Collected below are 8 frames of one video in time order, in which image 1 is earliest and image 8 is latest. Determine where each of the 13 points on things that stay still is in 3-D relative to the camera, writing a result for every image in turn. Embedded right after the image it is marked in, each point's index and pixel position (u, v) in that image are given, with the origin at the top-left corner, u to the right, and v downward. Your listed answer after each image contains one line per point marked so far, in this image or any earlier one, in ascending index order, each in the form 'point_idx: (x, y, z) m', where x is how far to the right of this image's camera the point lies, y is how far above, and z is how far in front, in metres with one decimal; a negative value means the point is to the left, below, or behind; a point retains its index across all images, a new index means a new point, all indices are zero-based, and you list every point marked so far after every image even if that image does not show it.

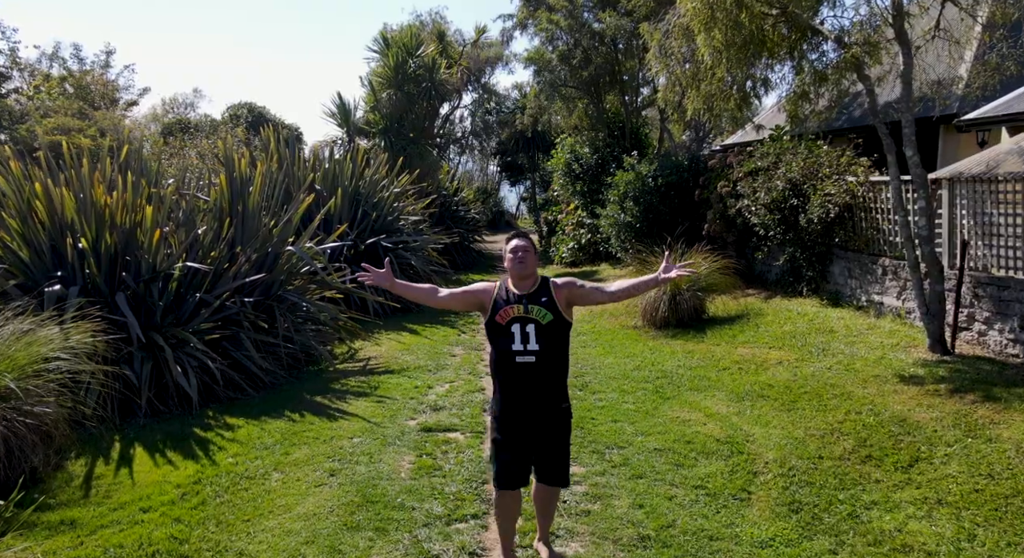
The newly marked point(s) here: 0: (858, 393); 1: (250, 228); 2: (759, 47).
0: (+2.7, -0.9, +6.3) m
1: (-2.8, +0.6, +8.5) m
2: (+2.4, +2.3, +7.7) m
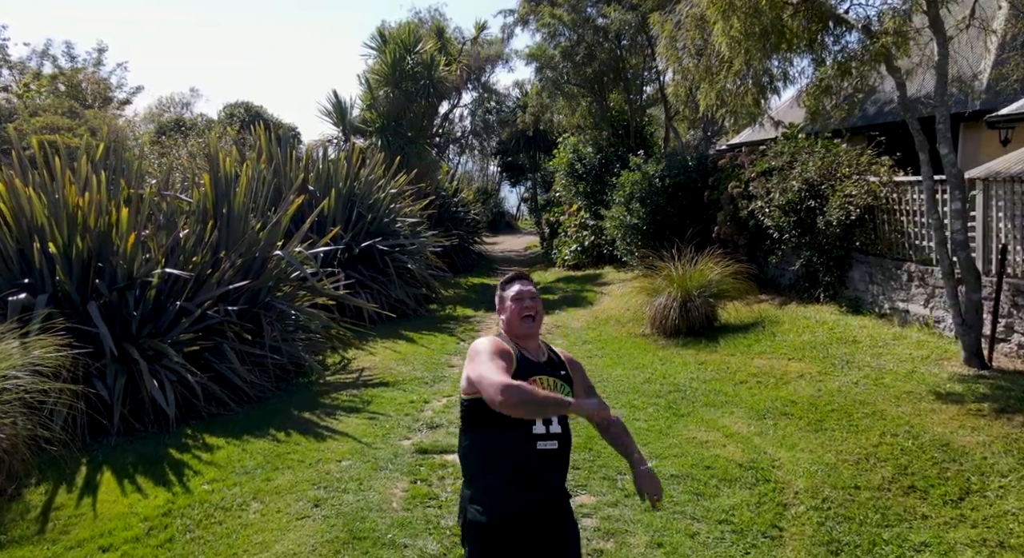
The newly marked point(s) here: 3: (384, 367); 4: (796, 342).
0: (+2.8, -1.0, +5.7) m
1: (-2.8, +0.5, +8.0) m
2: (+2.5, +2.2, +7.2) m
3: (-1.4, -1.0, +8.7) m
4: (+2.9, -0.7, +8.2) m
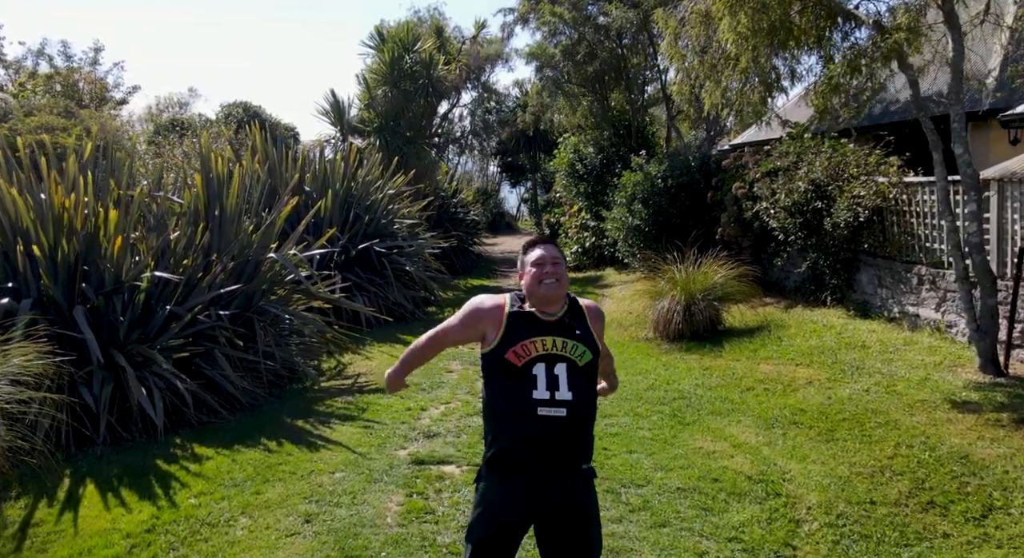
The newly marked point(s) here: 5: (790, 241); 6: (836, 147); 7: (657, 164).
0: (+2.8, -1.0, +5.5) m
1: (-2.8, +0.5, +7.8) m
2: (+2.5, +2.2, +7.0) m
3: (-1.4, -1.0, +8.4) m
4: (+2.9, -0.7, +8.0) m
5: (+3.5, +0.5, +10.0) m
6: (+3.9, +1.6, +9.4) m
7: (+2.3, +1.9, +12.8) m
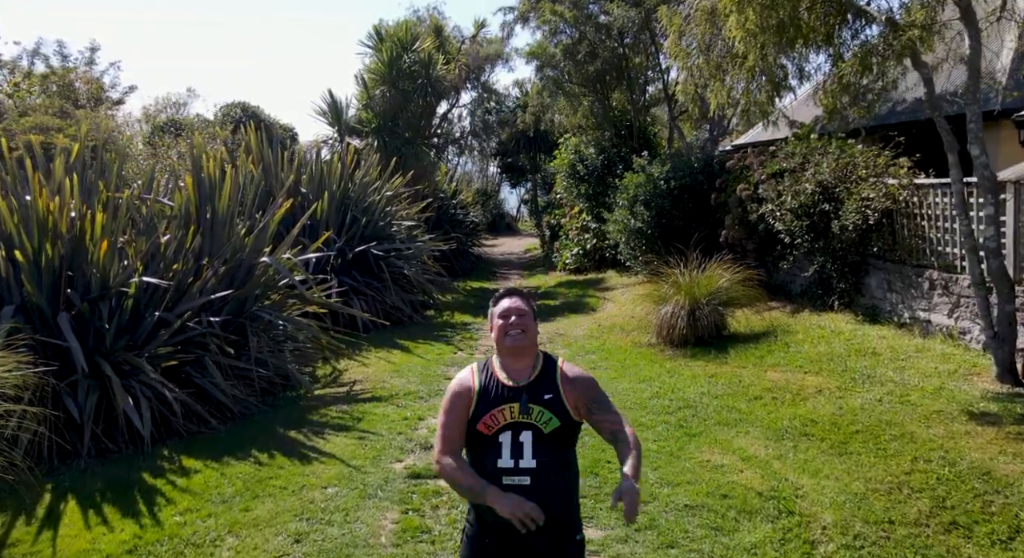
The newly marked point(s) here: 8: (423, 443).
0: (+2.8, -1.0, +5.3) m
1: (-2.8, +0.4, +7.6) m
2: (+2.5, +2.1, +6.8) m
3: (-1.4, -1.1, +8.2) m
4: (+2.9, -0.7, +7.8) m
5: (+3.5, +0.4, +9.7) m
6: (+3.9, +1.5, +9.2) m
7: (+2.3, +1.8, +12.5) m
8: (-0.7, -1.3, +6.2) m
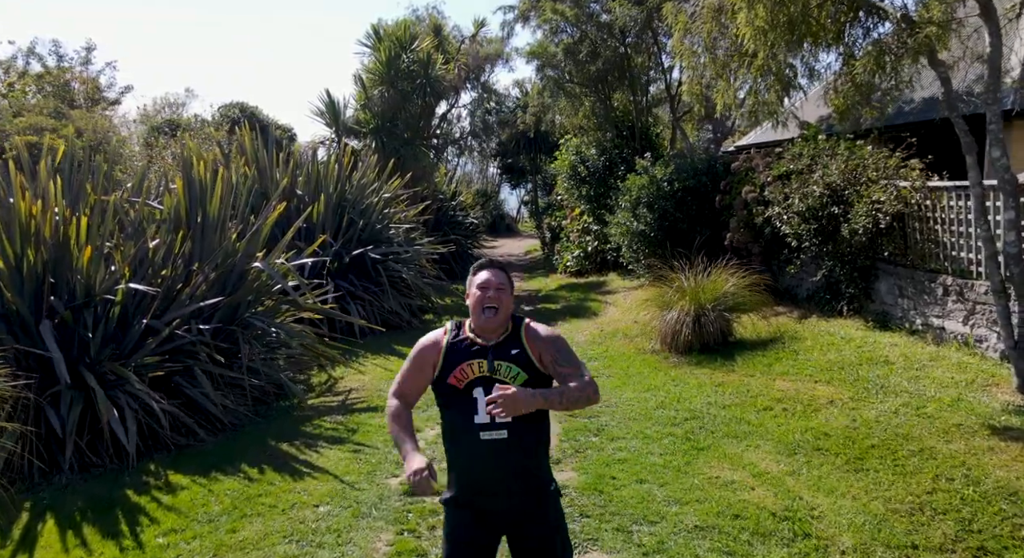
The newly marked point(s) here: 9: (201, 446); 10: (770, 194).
0: (+2.8, -1.1, +5.1) m
1: (-2.8, +0.4, +7.4) m
2: (+2.5, +2.1, +6.6) m
3: (-1.4, -1.1, +8.0) m
4: (+2.9, -0.8, +7.5) m
5: (+3.5, +0.4, +9.5) m
6: (+3.9, +1.5, +8.9) m
7: (+2.3, +1.8, +12.3) m
8: (-0.7, -1.3, +5.9) m
9: (-2.5, -1.3, +6.3) m
10: (+3.2, +1.1, +9.9) m
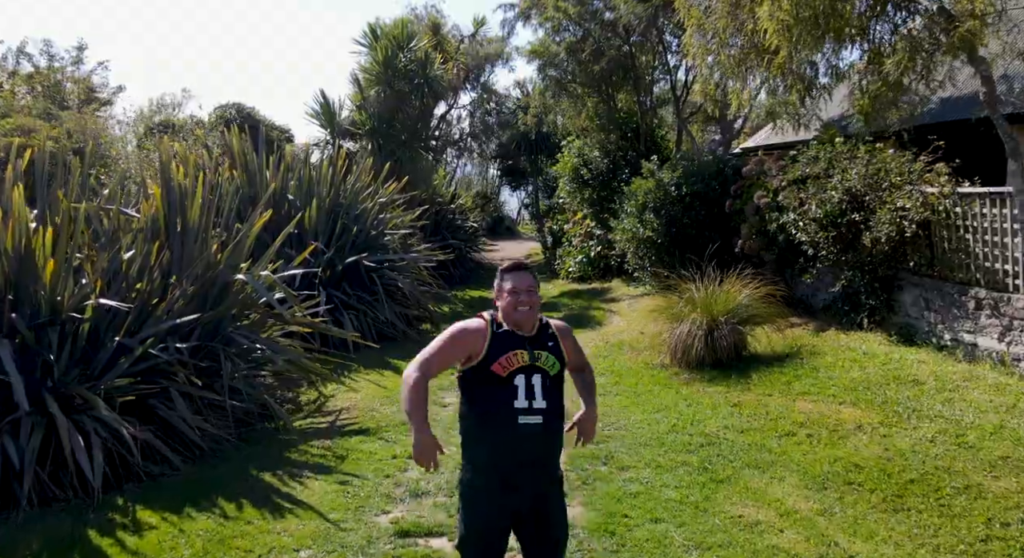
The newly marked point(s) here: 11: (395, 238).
0: (+2.8, -1.2, +4.6) m
1: (-2.8, +0.2, +6.9) m
2: (+2.5, +2.0, +6.1) m
3: (-1.4, -1.2, +7.5) m
4: (+3.0, -0.9, +7.0) m
5: (+3.5, +0.3, +9.0) m
6: (+3.9, +1.3, +8.4) m
7: (+2.3, +1.6, +11.8) m
8: (-0.7, -1.5, +5.4) m
9: (-2.5, -1.4, +5.8) m
10: (+3.3, +1.0, +9.4) m
11: (-1.7, +0.6, +11.6) m
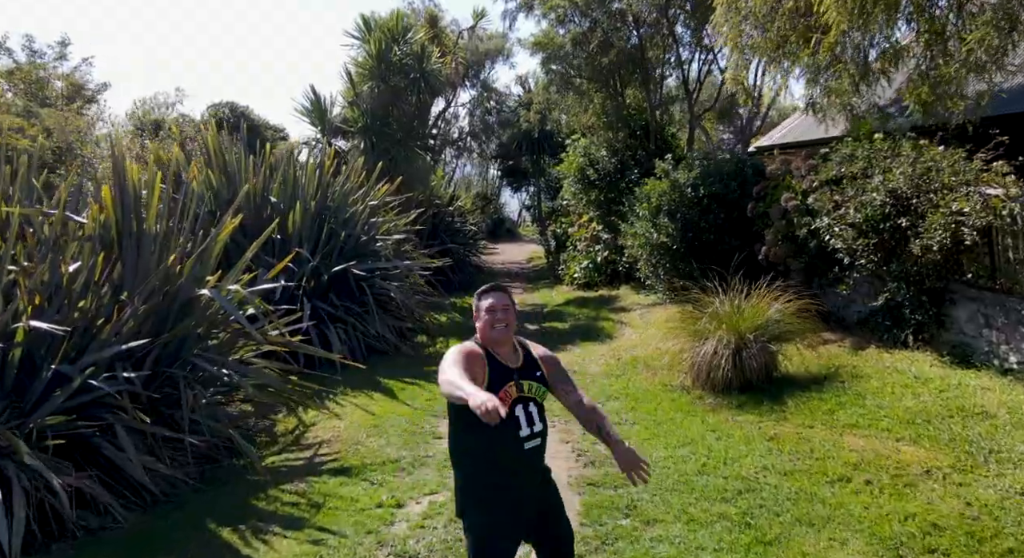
0: (+2.8, -1.3, +3.7) m
1: (-2.8, +0.1, +6.0) m
2: (+2.5, +1.9, +5.2) m
3: (-1.4, -1.3, +6.6) m
4: (+3.0, -1.0, +6.1) m
5: (+3.5, +0.1, +8.1) m
6: (+3.9, +1.2, +7.5) m
7: (+2.4, +1.5, +10.9) m
8: (-0.6, -1.6, +4.5) m
9: (-2.4, -1.6, +4.9) m
10: (+3.3, +0.8, +8.5) m
11: (-1.7, +0.5, +10.7) m
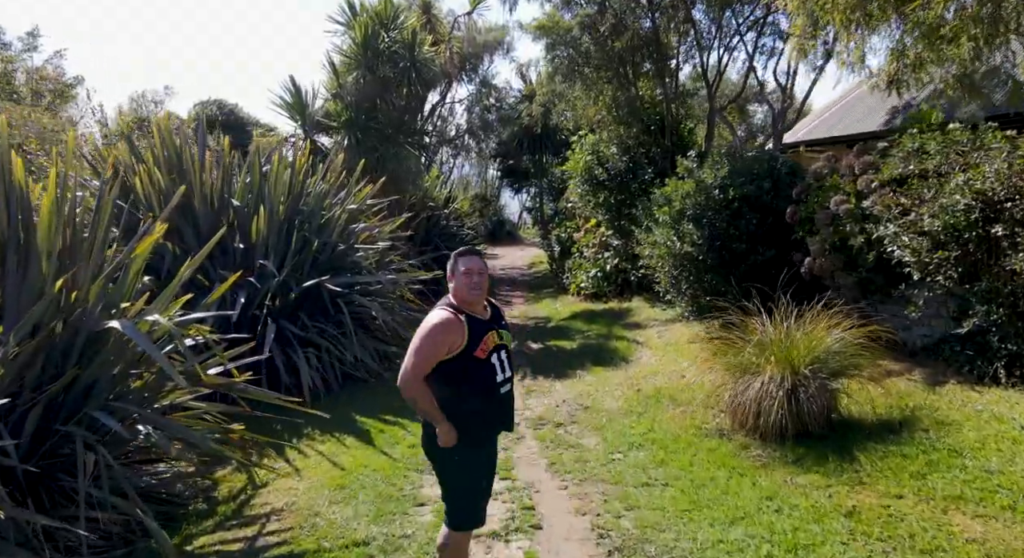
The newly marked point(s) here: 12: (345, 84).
0: (+2.8, -1.5, +2.3) m
1: (-2.8, 0.0, +4.6) m
2: (+2.5, +1.7, +3.8) m
3: (-1.3, -1.5, +5.2) m
4: (+3.0, -1.2, +4.7) m
5: (+3.6, 0.0, +6.7) m
6: (+3.9, +1.1, +6.1) m
7: (+2.4, +1.3, +9.5) m
8: (-0.6, -1.7, +3.1) m
9: (-2.4, -1.7, +3.5) m
10: (+3.3, +0.7, +7.1) m
11: (-1.7, +0.3, +9.3) m
12: (-2.8, +3.3, +13.3) m
